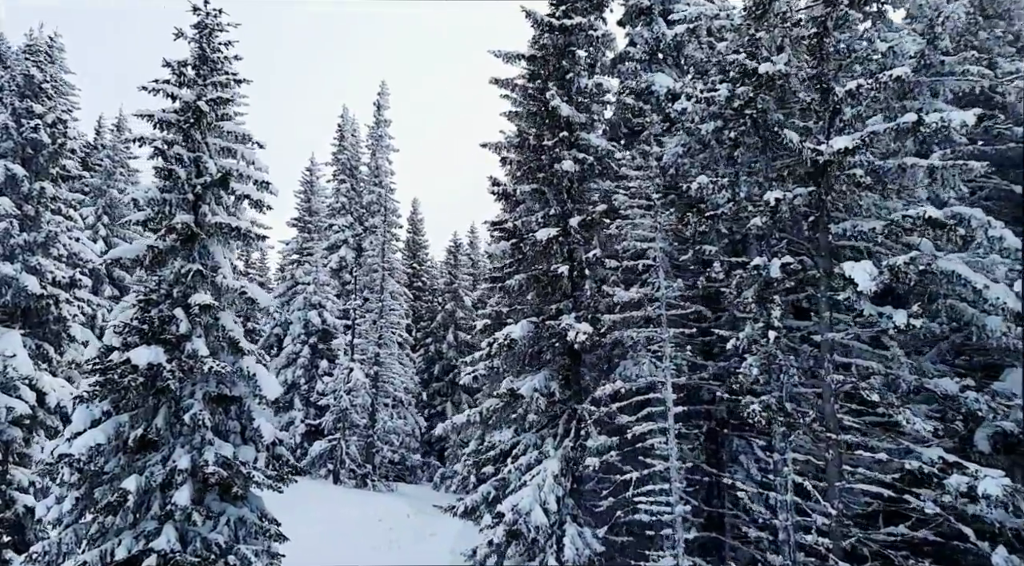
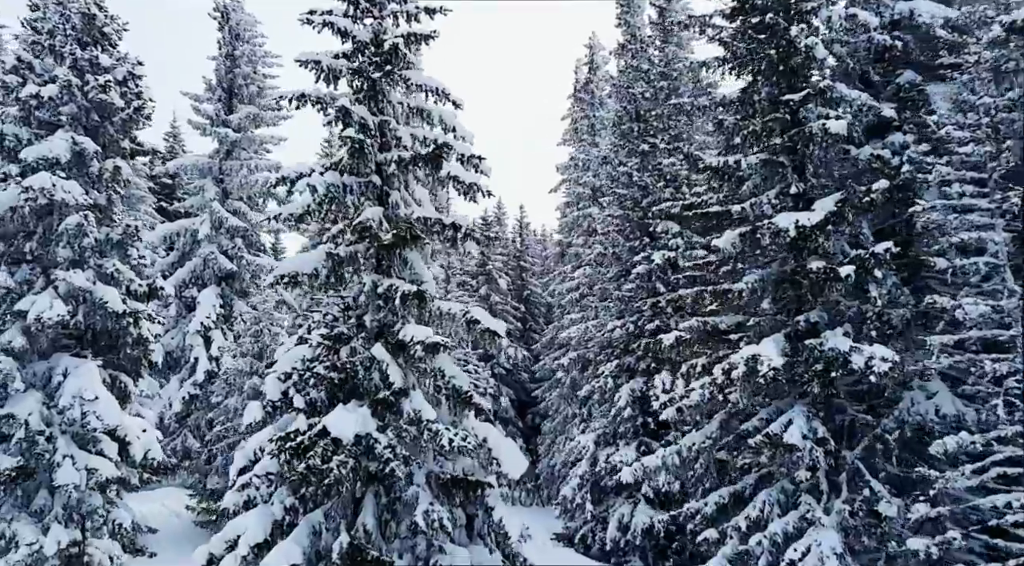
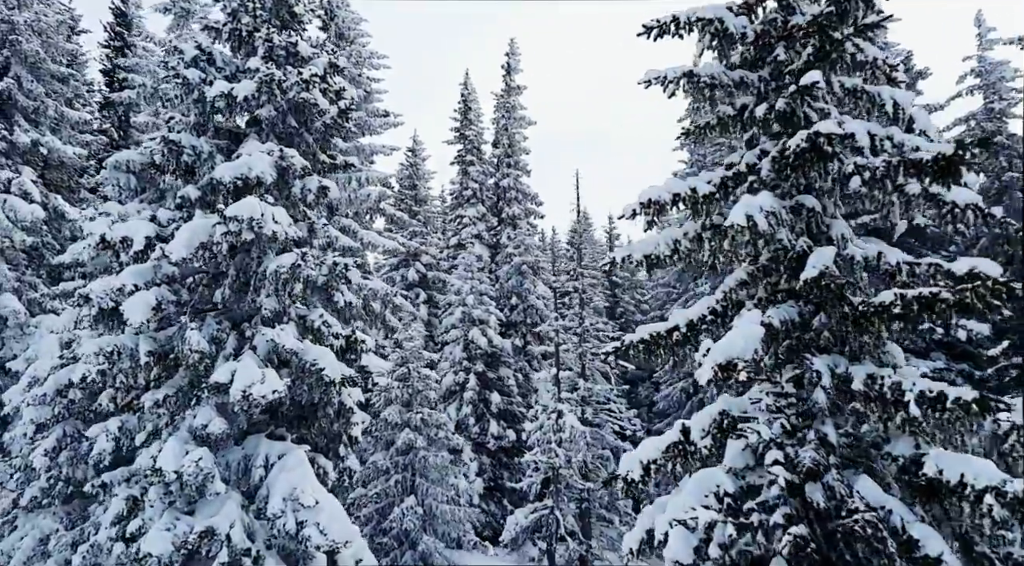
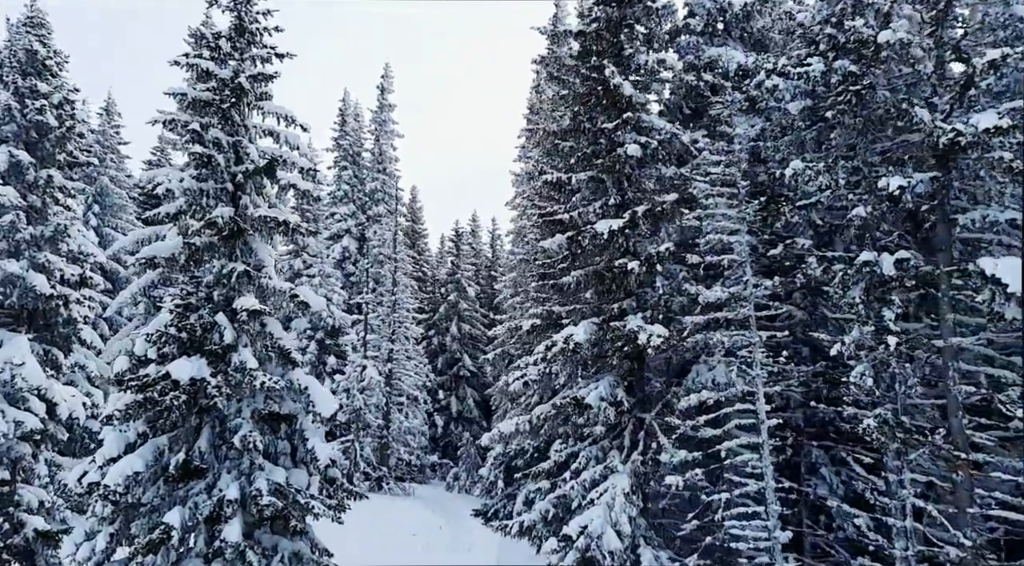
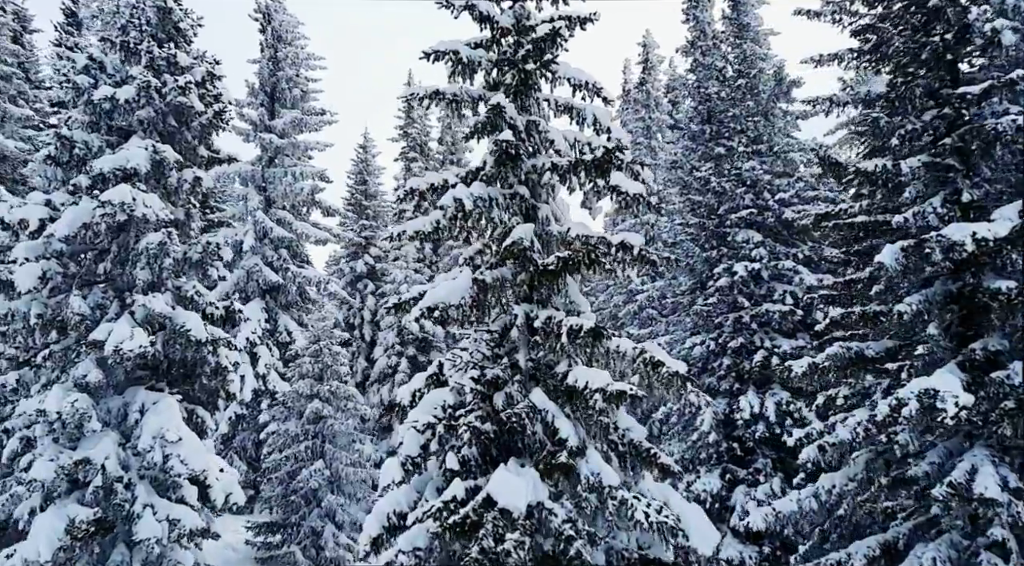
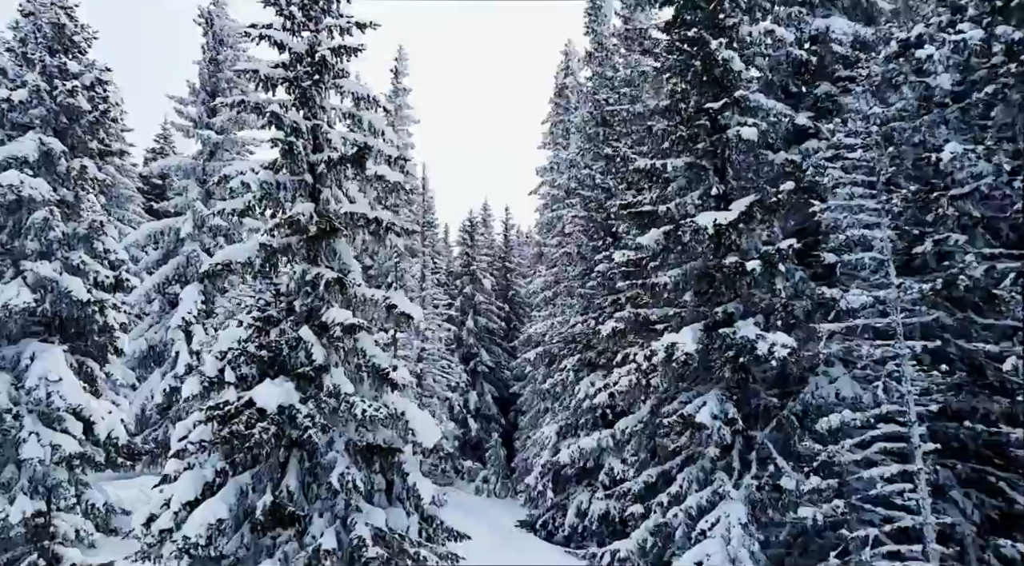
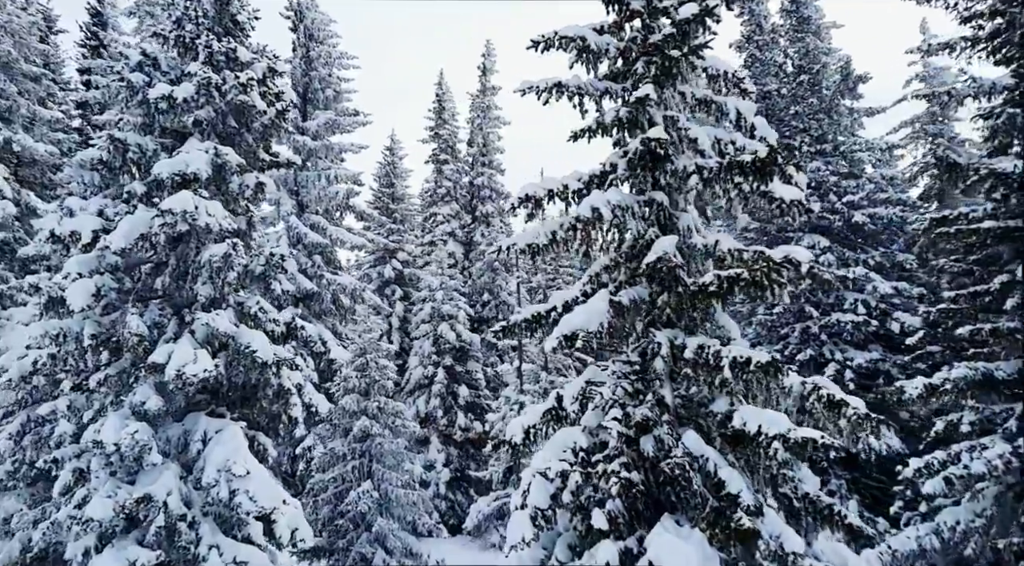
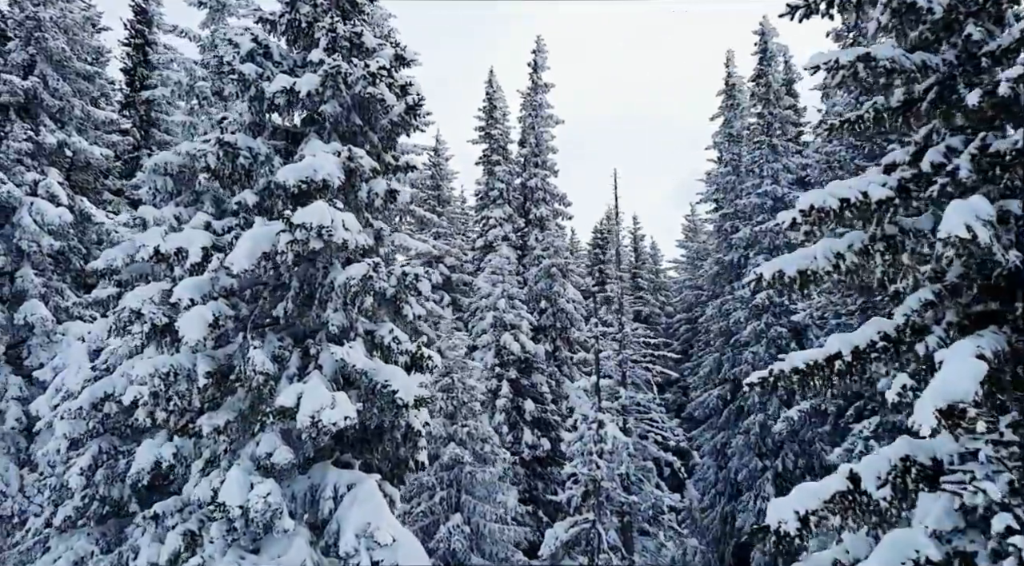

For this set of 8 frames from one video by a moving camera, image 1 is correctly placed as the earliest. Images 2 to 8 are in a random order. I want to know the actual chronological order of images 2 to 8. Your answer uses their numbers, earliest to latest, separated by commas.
4, 6, 2, 5, 7, 3, 8
